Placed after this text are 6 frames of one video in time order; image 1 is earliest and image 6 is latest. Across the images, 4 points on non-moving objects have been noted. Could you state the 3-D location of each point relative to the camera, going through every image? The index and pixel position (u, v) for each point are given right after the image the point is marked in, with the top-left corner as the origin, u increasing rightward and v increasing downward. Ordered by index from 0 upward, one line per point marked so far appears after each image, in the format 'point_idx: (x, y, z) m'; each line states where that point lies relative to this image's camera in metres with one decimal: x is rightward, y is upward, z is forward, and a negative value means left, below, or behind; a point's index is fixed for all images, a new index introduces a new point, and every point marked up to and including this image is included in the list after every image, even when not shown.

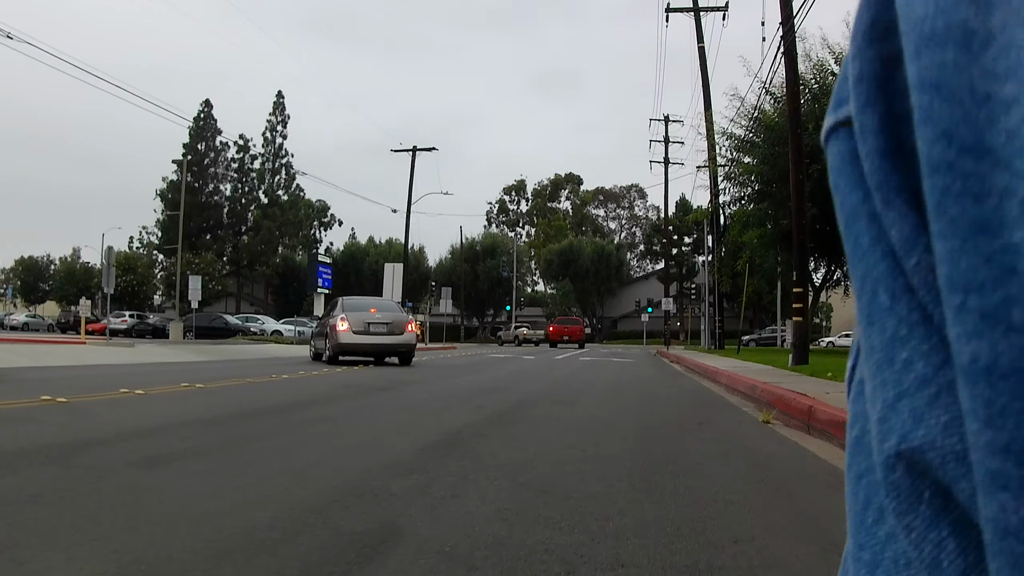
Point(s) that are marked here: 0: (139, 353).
0: (-9.3, -1.6, +20.0) m
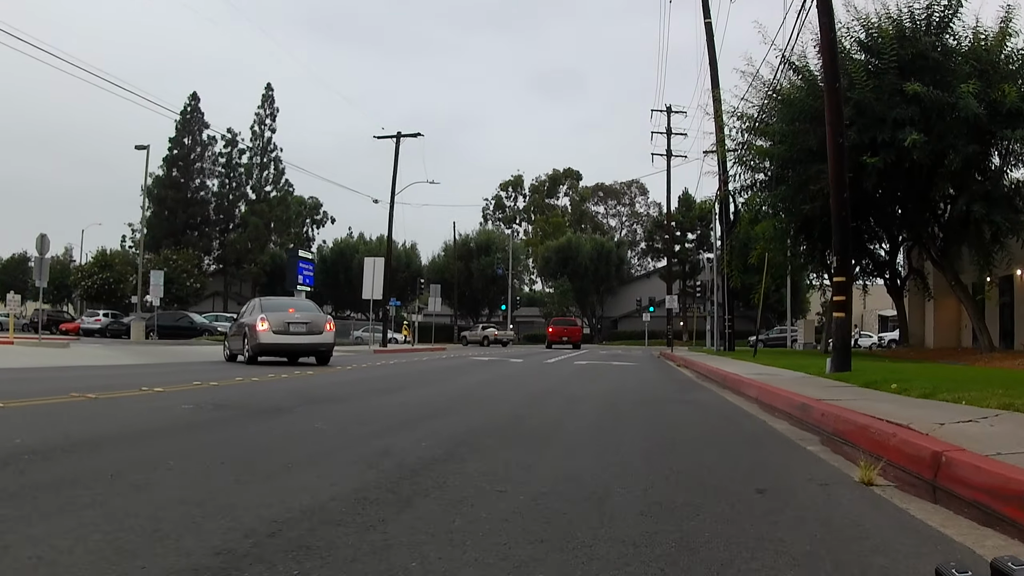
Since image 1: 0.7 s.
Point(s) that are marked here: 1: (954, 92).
0: (-9.6, -1.4, +17.6) m
1: (+9.5, +4.2, +17.2) m
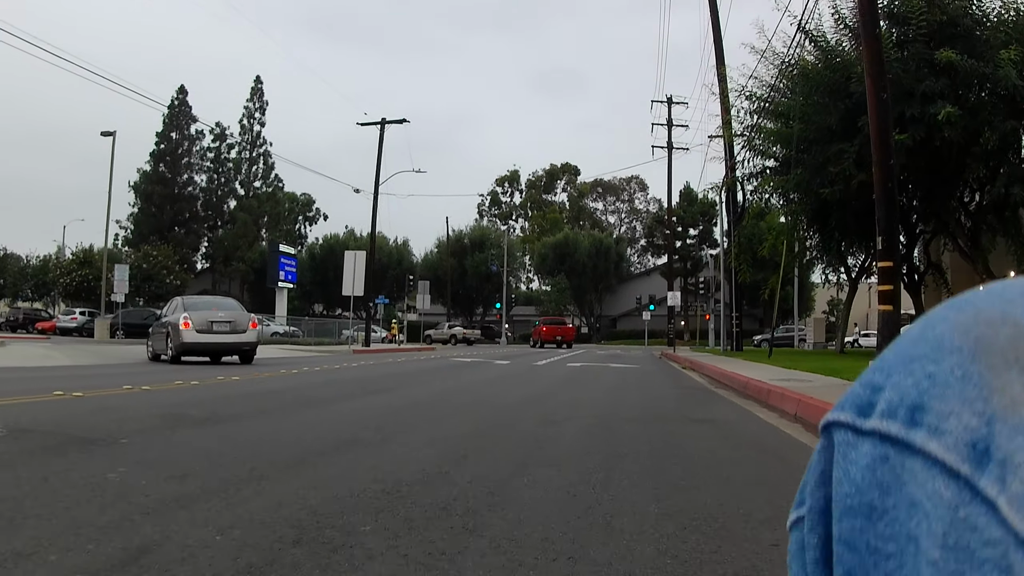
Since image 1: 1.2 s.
0: (-9.9, -1.3, +15.8) m
1: (+9.2, +4.4, +15.4) m
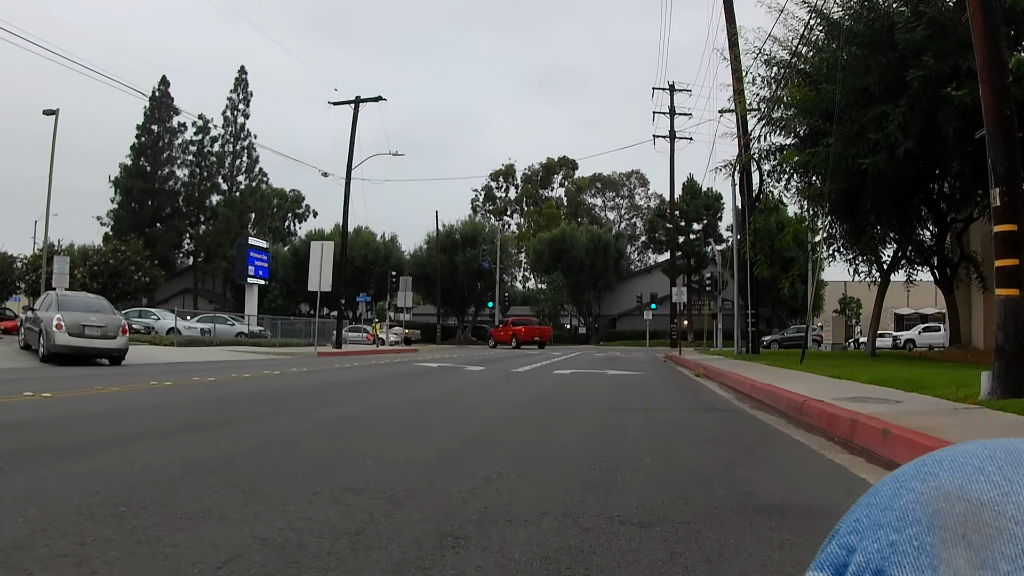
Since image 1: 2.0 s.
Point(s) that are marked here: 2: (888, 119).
0: (-10.3, -1.1, +13.1) m
1: (+8.9, +4.5, +12.7) m
2: (+6.6, +3.0, +14.0) m
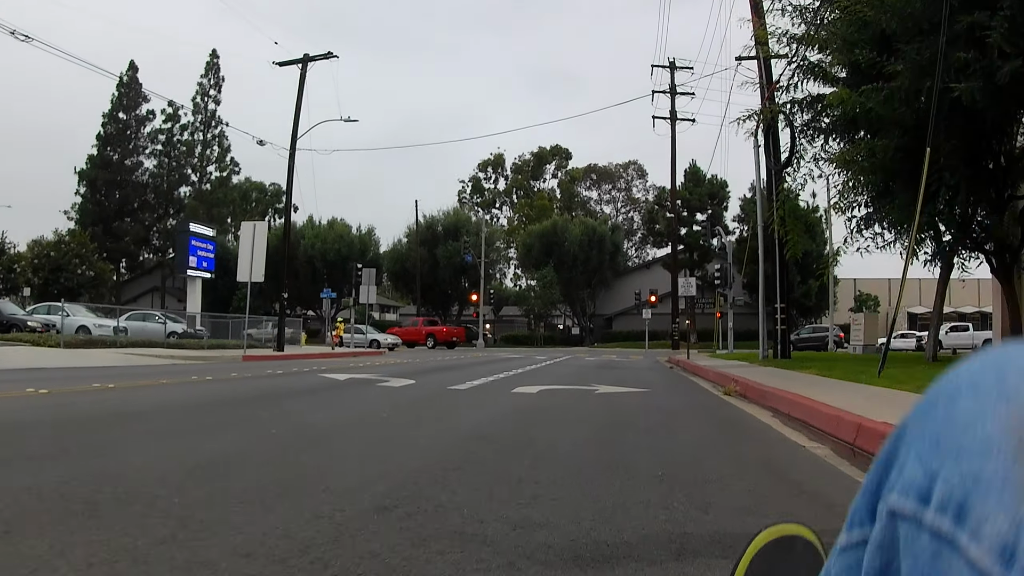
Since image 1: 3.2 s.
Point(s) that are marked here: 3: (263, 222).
0: (-10.9, -0.9, +9.3) m
1: (+8.3, +4.8, +8.9) m
2: (+6.0, +3.2, +10.2) m
3: (-5.6, +1.5, +18.0) m
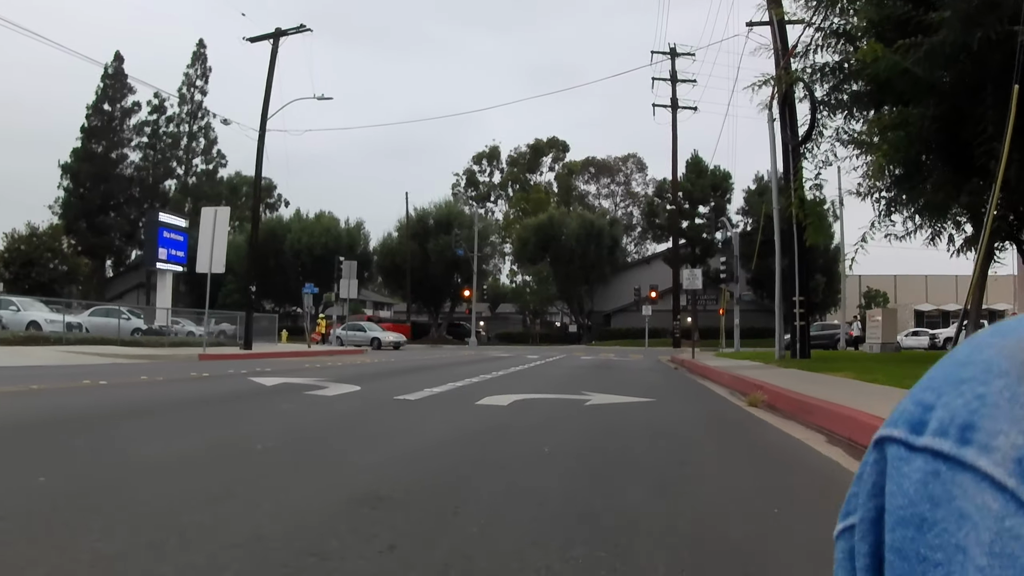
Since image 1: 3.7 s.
0: (-11.2, -0.7, +7.6) m
1: (+8.0, +4.9, +7.3) m
2: (+5.7, +3.4, +8.5) m
3: (-5.9, +1.6, +16.4) m
